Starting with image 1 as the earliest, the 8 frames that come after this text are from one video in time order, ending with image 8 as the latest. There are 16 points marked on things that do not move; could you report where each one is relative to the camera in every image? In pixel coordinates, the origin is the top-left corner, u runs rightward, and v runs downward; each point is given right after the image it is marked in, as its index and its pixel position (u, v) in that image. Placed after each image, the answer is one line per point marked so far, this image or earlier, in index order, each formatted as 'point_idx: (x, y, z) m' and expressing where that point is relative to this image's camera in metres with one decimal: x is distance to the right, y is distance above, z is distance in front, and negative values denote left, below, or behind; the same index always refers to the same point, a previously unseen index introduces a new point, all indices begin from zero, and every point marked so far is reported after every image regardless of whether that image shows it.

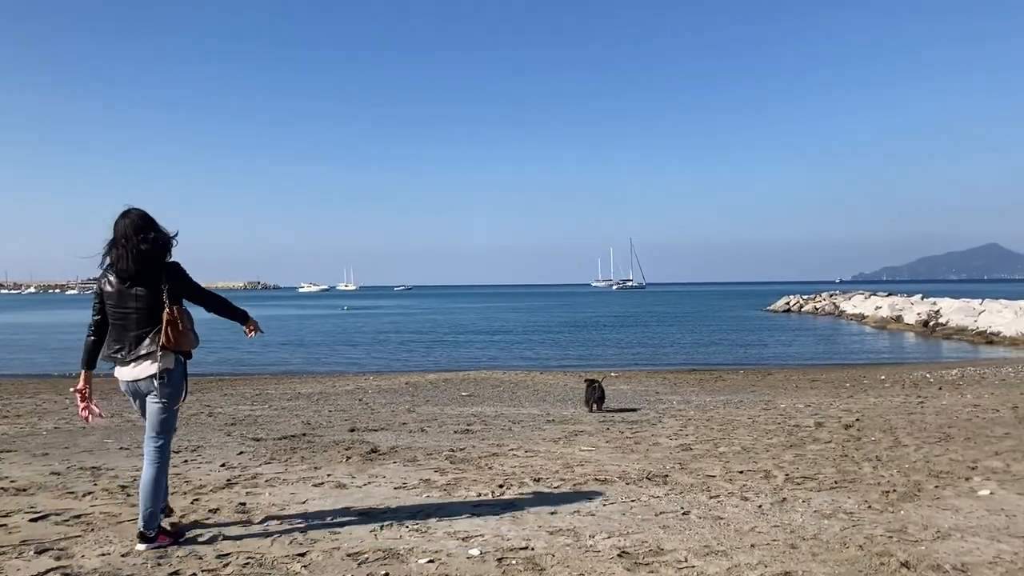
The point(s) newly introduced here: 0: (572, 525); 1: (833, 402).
0: (+0.3, -1.3, +5.0) m
1: (+4.1, -1.5, +12.1) m
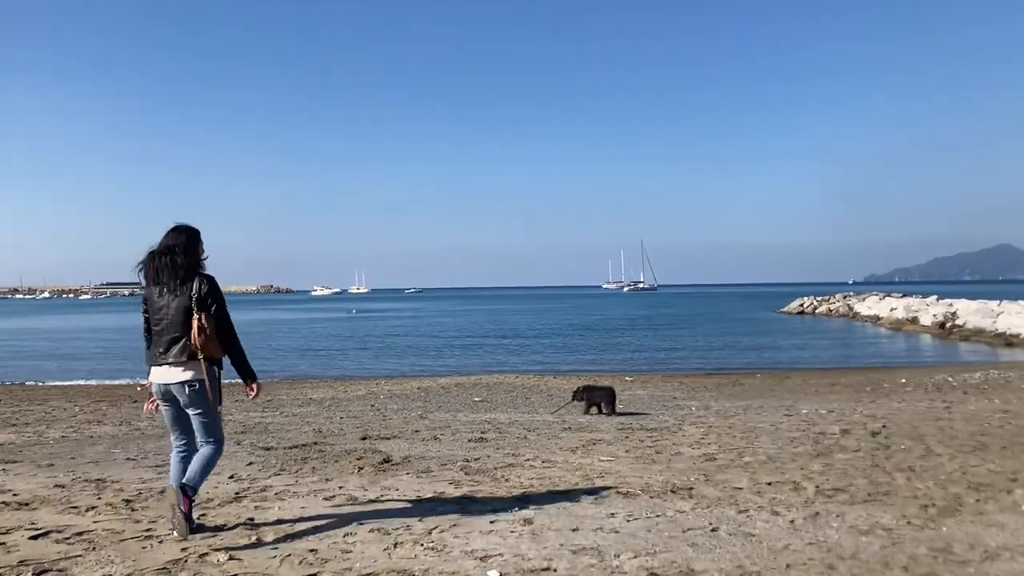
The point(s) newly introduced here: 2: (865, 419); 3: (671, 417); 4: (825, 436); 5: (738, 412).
0: (+0.4, -1.3, +4.8) m
1: (+4.3, -1.5, +11.8) m
2: (+3.8, -1.4, +10.1) m
3: (+1.9, -1.5, +11.0) m
4: (+2.9, -1.4, +8.7) m
5: (+2.8, -1.5, +11.6) m
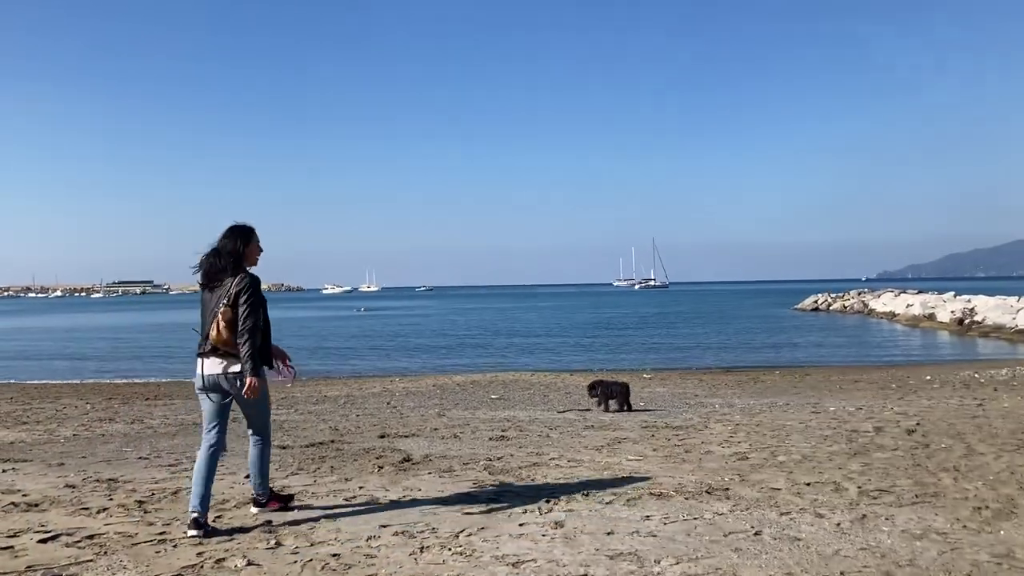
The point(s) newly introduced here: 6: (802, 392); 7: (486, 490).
0: (+0.6, -1.2, +4.5) m
1: (+4.5, -1.4, +11.5) m
2: (+4.0, -1.3, +9.9) m
3: (+2.1, -1.5, +10.7) m
4: (+3.1, -1.3, +8.4) m
5: (+3.0, -1.5, +11.3) m
6: (+4.4, -1.6, +14.1) m
7: (-0.2, -1.3, +6.0) m
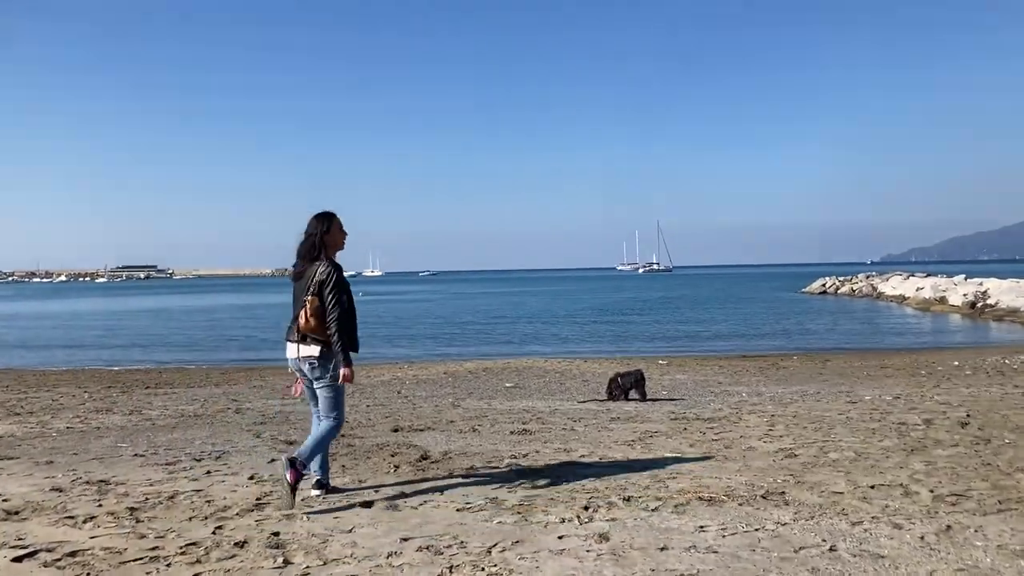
0: (+0.8, -1.2, +3.9) m
1: (+4.7, -1.2, +10.9) m
2: (+4.2, -1.2, +9.3) m
3: (+2.3, -1.3, +10.1) m
4: (+3.3, -1.2, +7.8) m
5: (+3.2, -1.3, +10.7) m
6: (+4.6, -1.3, +13.5) m
7: (0.0, -1.2, +5.4) m
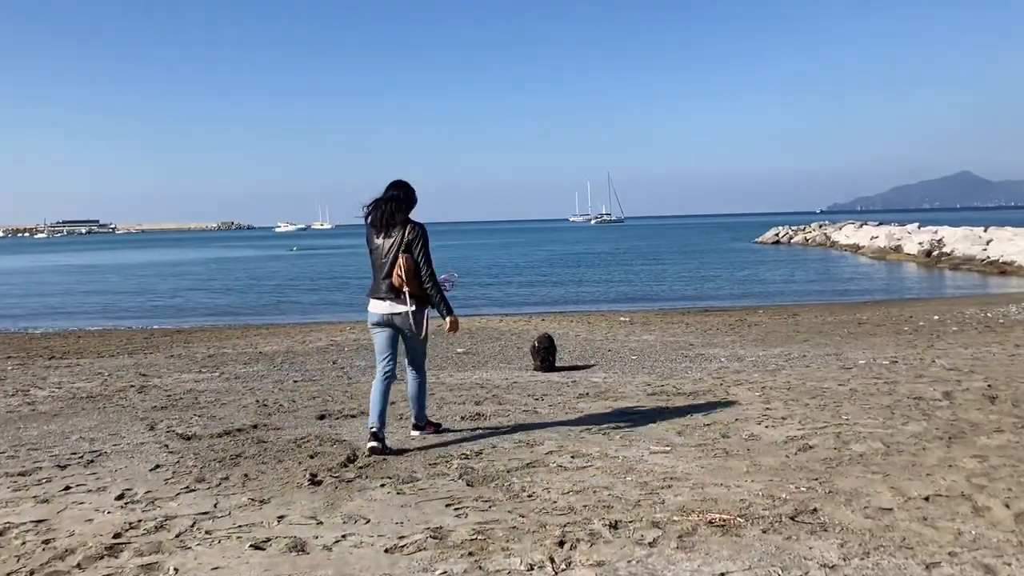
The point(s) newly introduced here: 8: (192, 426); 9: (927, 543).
0: (+0.6, -1.1, +2.6) m
1: (+4.2, -0.7, +9.8) m
2: (+3.8, -0.7, +8.1) m
3: (+1.8, -0.8, +8.9) m
4: (+2.9, -0.8, +6.7) m
5: (+2.7, -0.8, +9.5) m
6: (+3.9, -0.7, +12.4) m
7: (-0.2, -1.0, +4.1) m
8: (-2.2, -1.0, +6.6) m
9: (+1.6, -1.0, +3.6) m
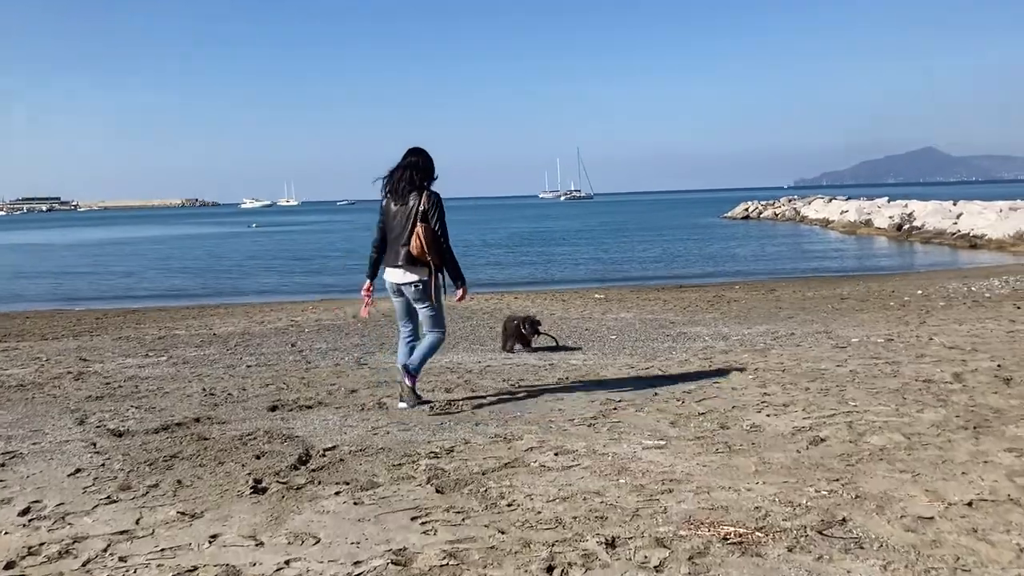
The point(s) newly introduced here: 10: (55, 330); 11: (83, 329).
0: (+0.6, -1.0, +2.0) m
1: (+4.0, -0.4, +9.3) m
2: (+3.6, -0.5, +7.6) m
3: (+1.6, -0.6, +8.3) m
4: (+2.8, -0.6, +6.1) m
5: (+2.5, -0.5, +9.0) m
6: (+3.6, -0.3, +11.9) m
7: (-0.3, -0.9, +3.4) m
8: (-2.4, -0.8, +5.9) m
9: (+1.5, -0.9, +3.1) m
10: (-6.5, -0.6, +13.4) m
11: (-6.0, -0.6, +13.2) m
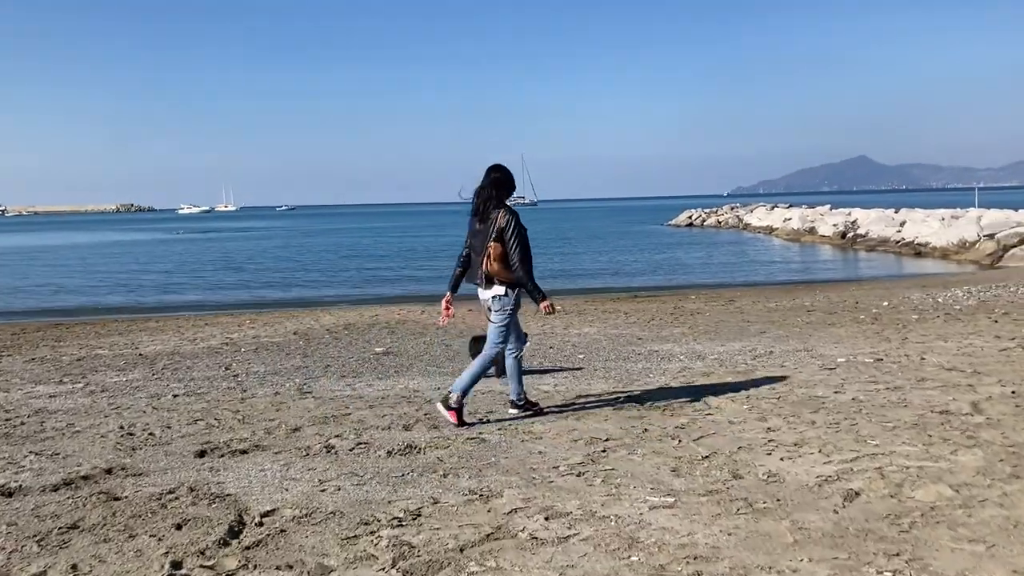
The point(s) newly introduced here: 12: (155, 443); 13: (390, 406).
0: (+0.7, -1.1, +1.3) m
1: (+3.6, -0.6, +8.7) m
2: (+3.3, -0.7, +7.0) m
3: (+1.3, -0.7, +7.6) m
4: (+2.6, -0.8, +5.5) m
5: (+2.1, -0.7, +8.3) m
6: (+3.0, -0.5, +11.3) m
7: (-0.3, -1.0, +2.6) m
8: (-2.5, -0.9, +4.9) m
9: (+1.5, -1.0, +2.3) m
10: (-7.1, -0.8, +12.2) m
11: (-6.6, -0.8, +12.0) m
12: (-2.1, -0.9, +5.5) m
13: (-0.8, -0.8, +6.5) m
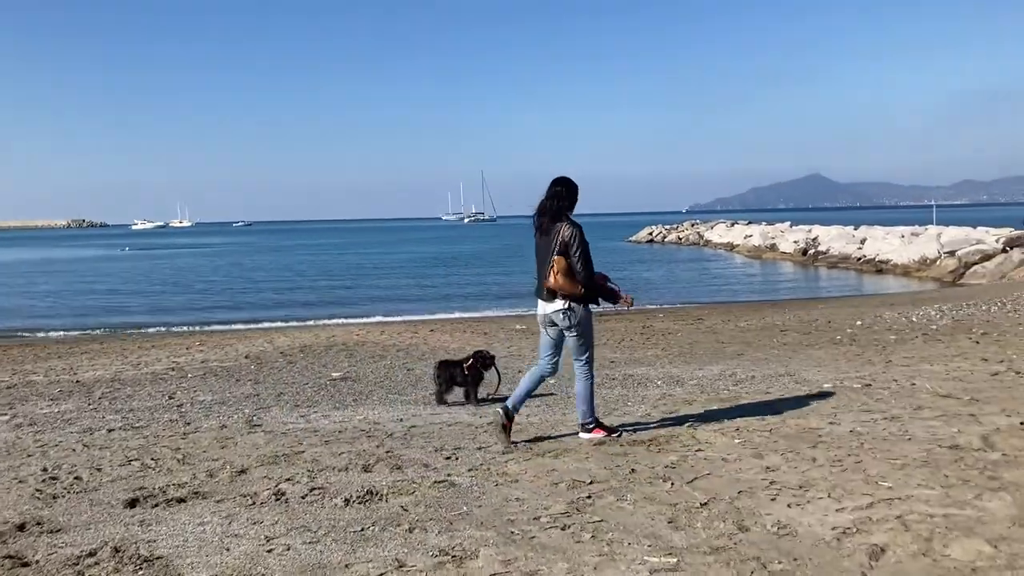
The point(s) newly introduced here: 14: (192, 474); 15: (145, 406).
0: (+0.7, -1.1, +0.7) m
1: (+3.3, -0.8, +8.3) m
2: (+3.1, -0.8, +6.6) m
3: (+1.0, -0.9, +7.1) m
4: (+2.5, -0.9, +5.0) m
5: (+1.8, -0.8, +7.8) m
6: (+2.7, -0.7, +10.9) m
7: (-0.3, -1.1, +2.0) m
8: (-2.7, -1.1, +4.3) m
9: (+1.5, -1.1, +1.8) m
10: (-7.5, -1.0, +11.3) m
11: (-7.0, -1.0, +11.2) m
12: (-2.2, -1.0, +4.9) m
13: (-1.0, -1.0, +5.9) m
14: (-1.7, -1.0, +5.2) m
15: (-3.0, -0.9, +7.7) m
